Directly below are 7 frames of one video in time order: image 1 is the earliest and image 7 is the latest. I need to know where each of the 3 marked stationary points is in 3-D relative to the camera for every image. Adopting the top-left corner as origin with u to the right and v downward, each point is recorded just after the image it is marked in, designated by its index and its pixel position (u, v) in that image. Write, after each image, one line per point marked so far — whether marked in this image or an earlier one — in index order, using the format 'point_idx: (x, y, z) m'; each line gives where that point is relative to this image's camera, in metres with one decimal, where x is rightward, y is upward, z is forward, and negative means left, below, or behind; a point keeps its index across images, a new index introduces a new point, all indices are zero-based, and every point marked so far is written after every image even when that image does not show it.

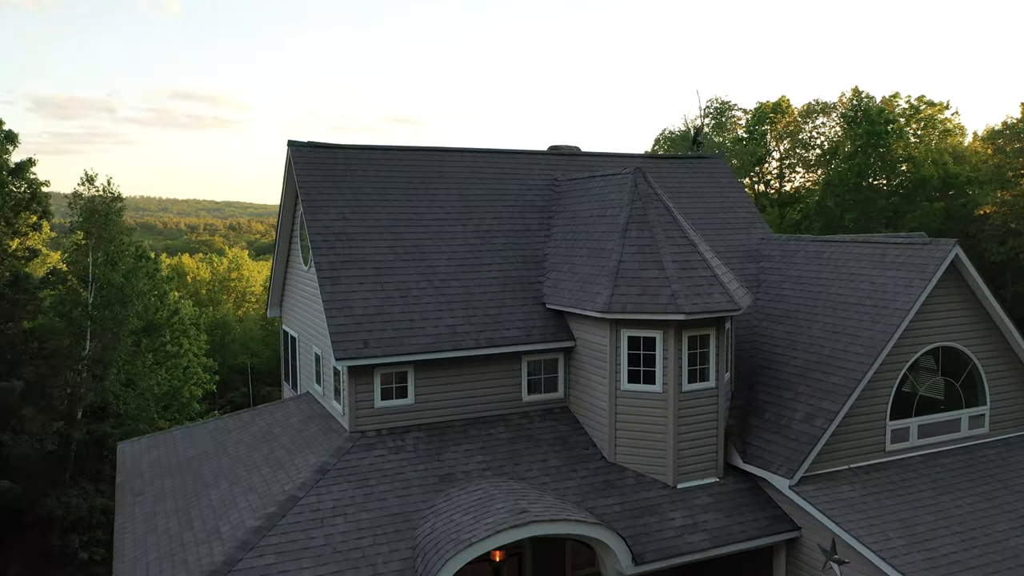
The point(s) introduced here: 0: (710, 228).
0: (+3.5, +1.1, +13.5) m
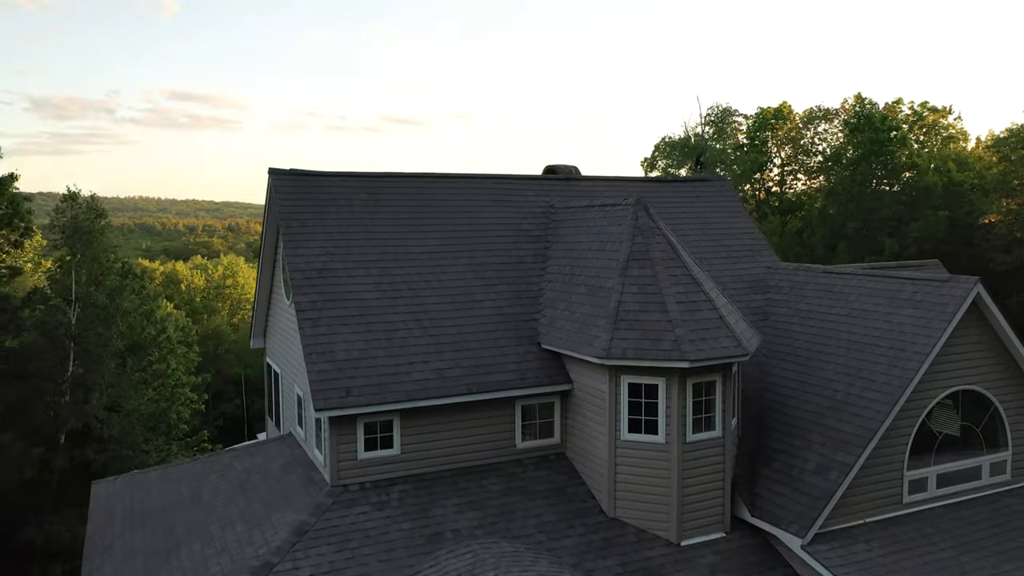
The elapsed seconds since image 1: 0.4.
0: (+3.4, +0.5, +12.9) m
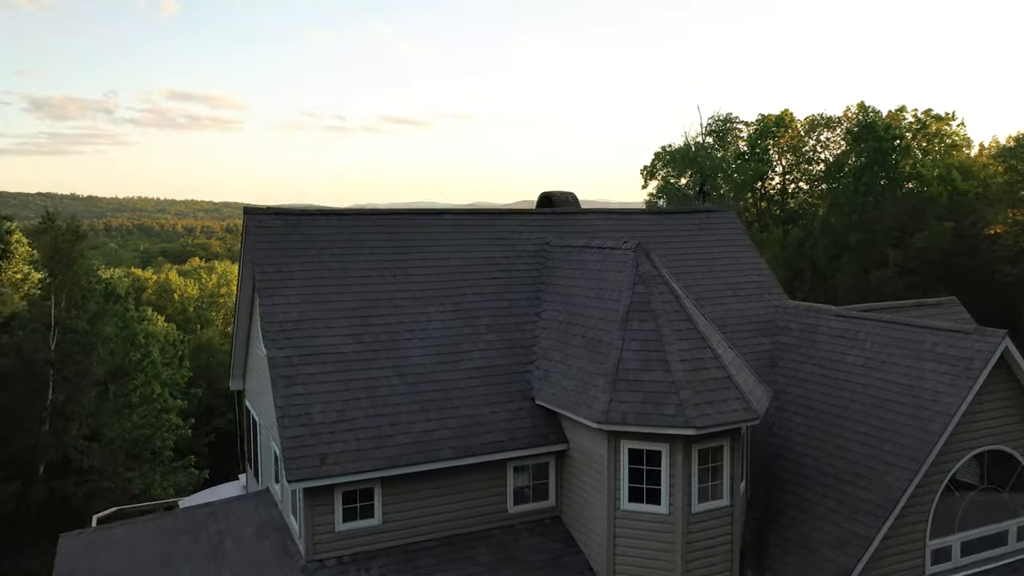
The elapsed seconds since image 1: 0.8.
0: (+3.3, -0.1, +12.1) m
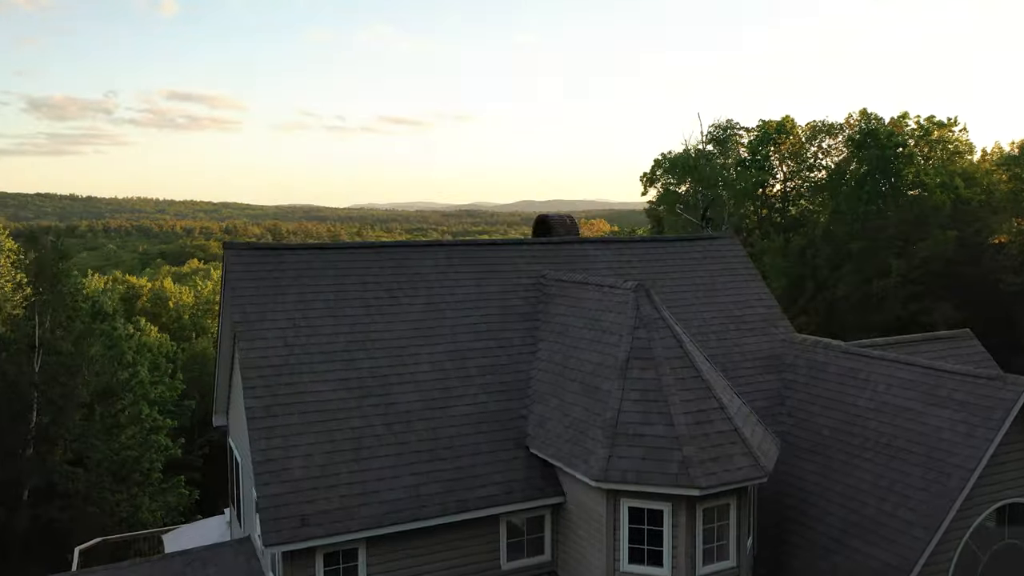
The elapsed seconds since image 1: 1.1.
0: (+3.2, -0.6, +11.6) m
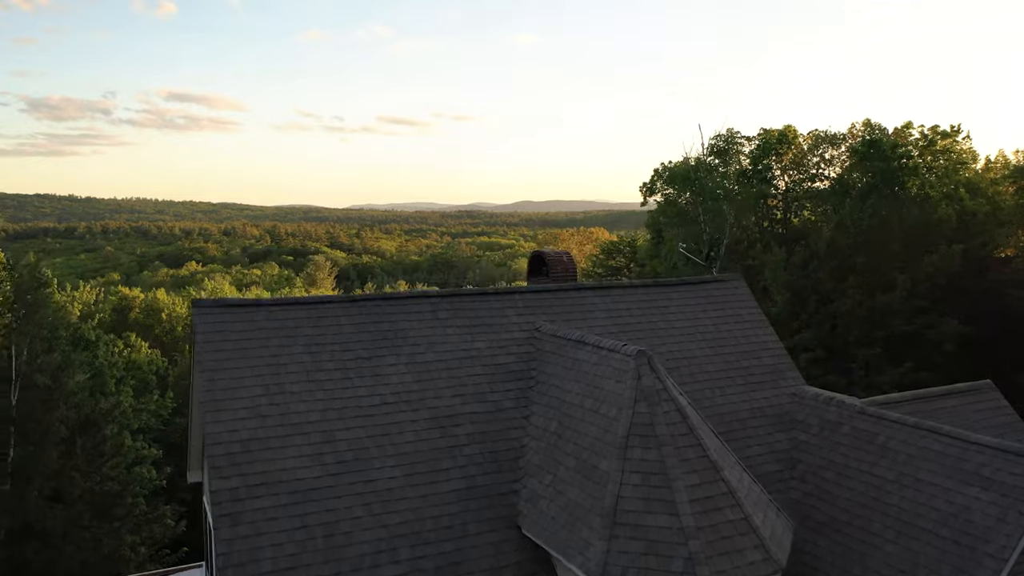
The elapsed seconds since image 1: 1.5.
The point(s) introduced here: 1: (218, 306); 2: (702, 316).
0: (+3.1, -1.3, +10.9) m
1: (-3.6, -0.2, +9.3) m
2: (+2.9, -0.4, +11.6) m
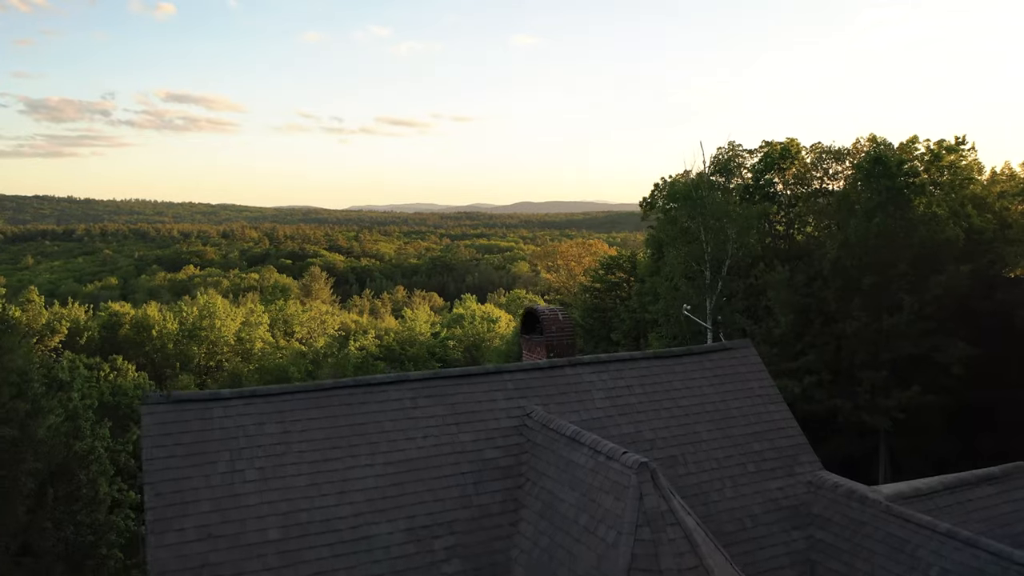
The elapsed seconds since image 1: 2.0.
0: (+2.9, -2.4, +9.9) m
1: (-3.7, -1.2, +8.3) m
2: (+2.7, -1.5, +10.7) m
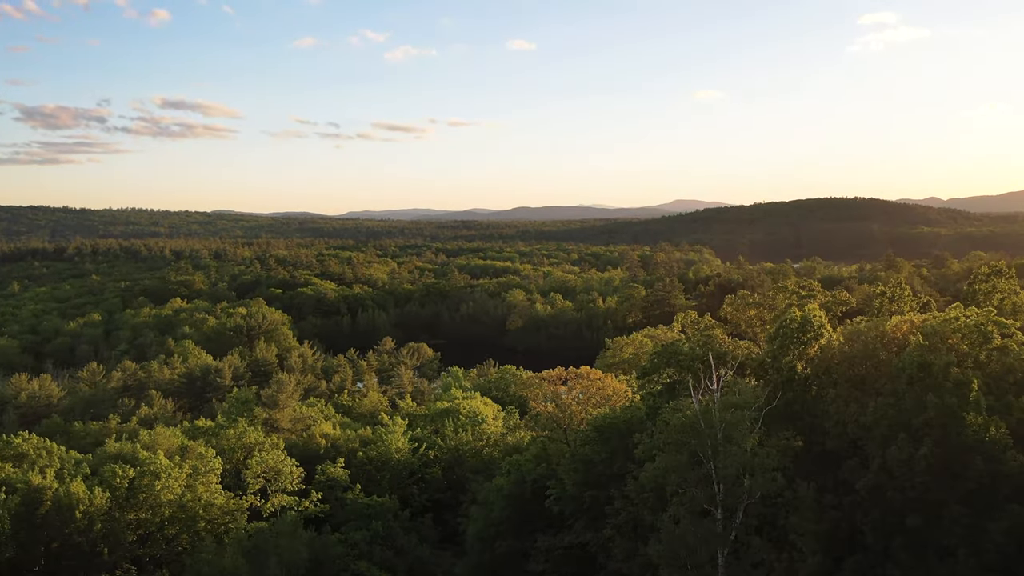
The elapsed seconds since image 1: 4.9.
0: (+1.8, -12.1, +3.2) m
1: (-4.9, -11.0, +1.6) m
2: (+1.5, -11.2, +4.0) m
